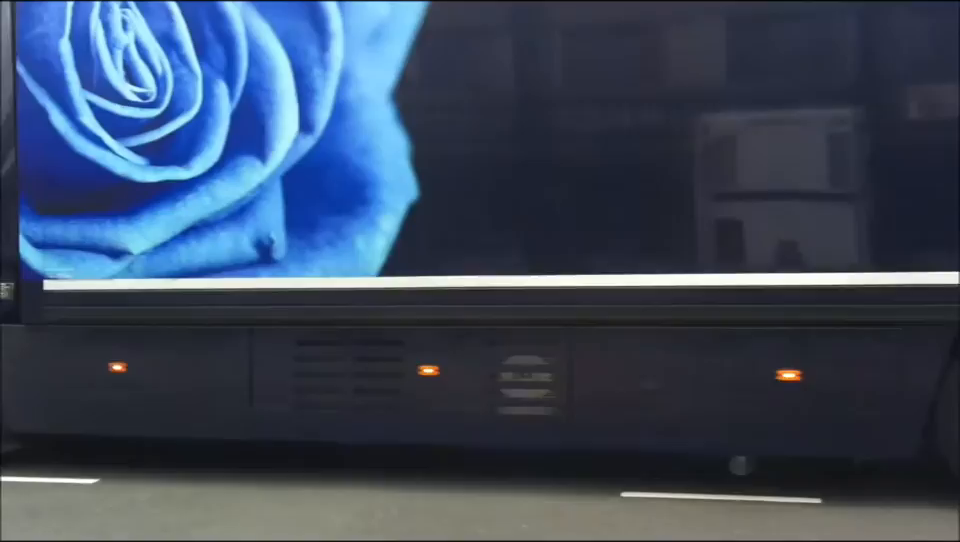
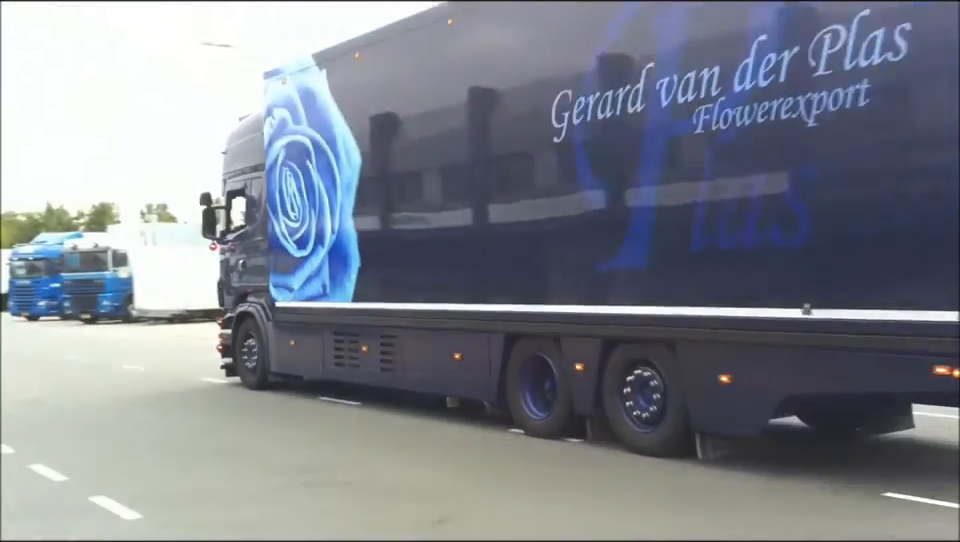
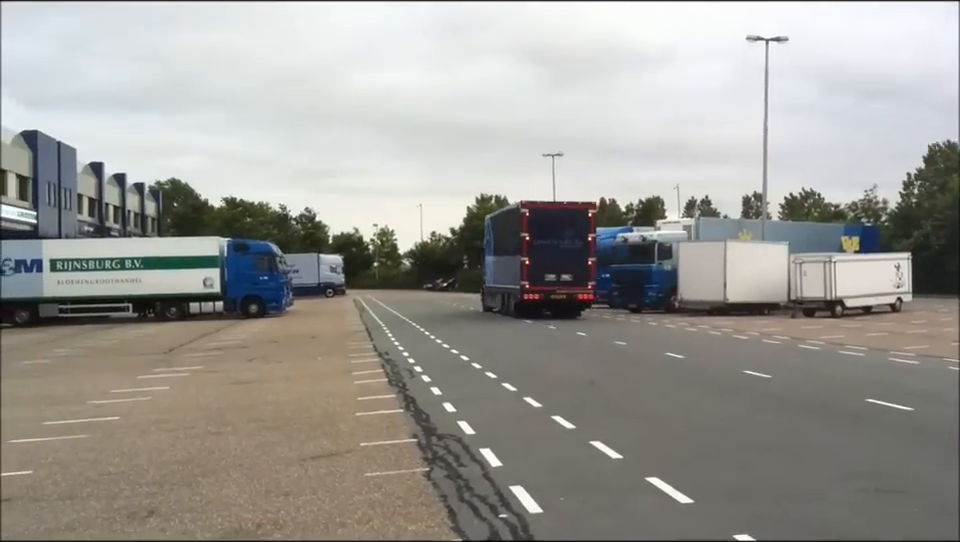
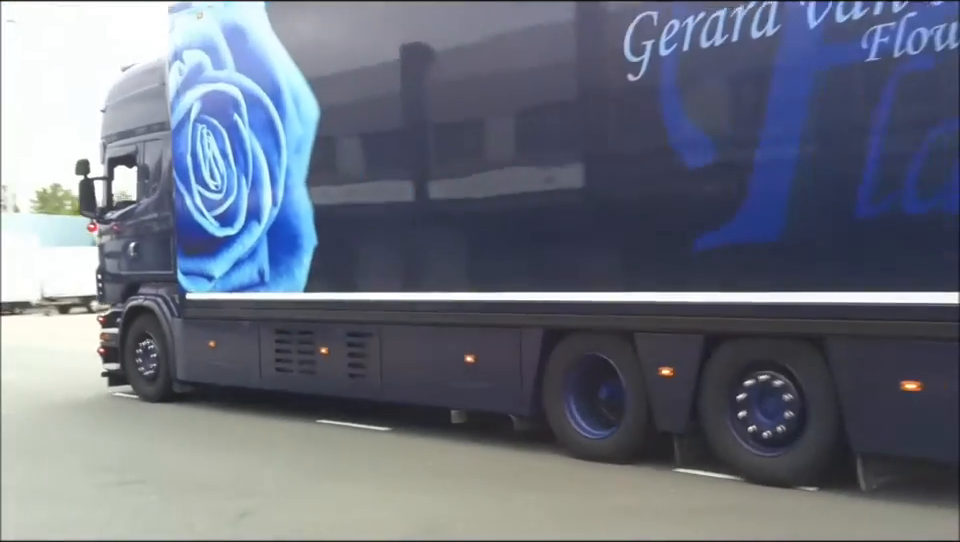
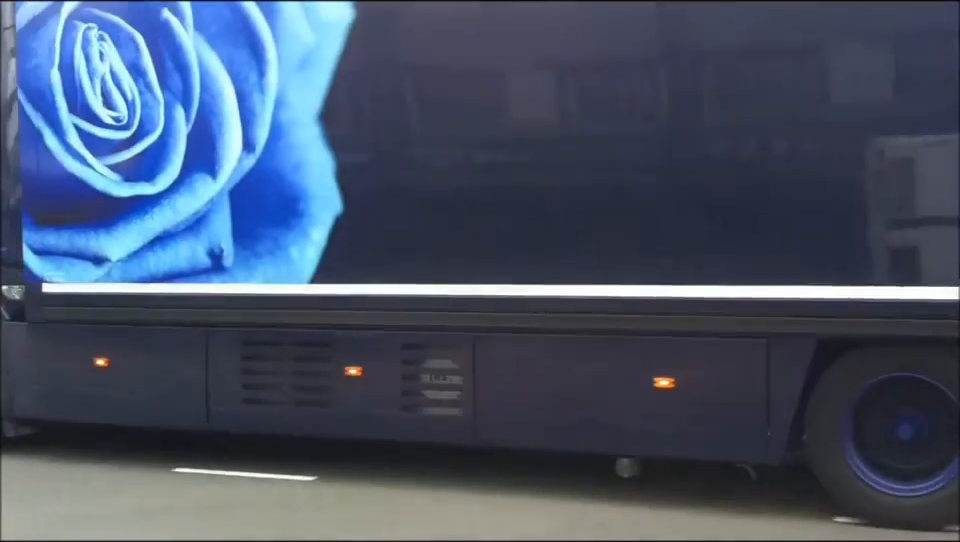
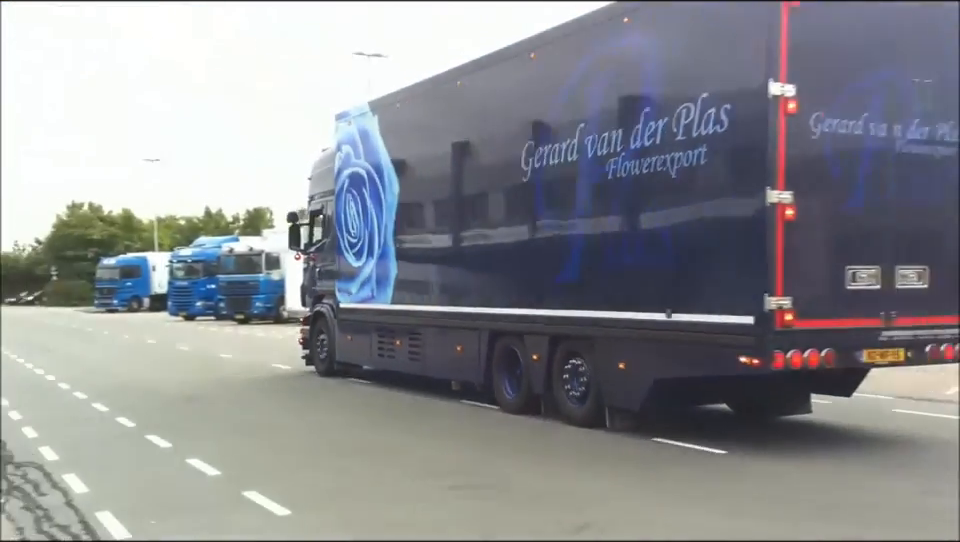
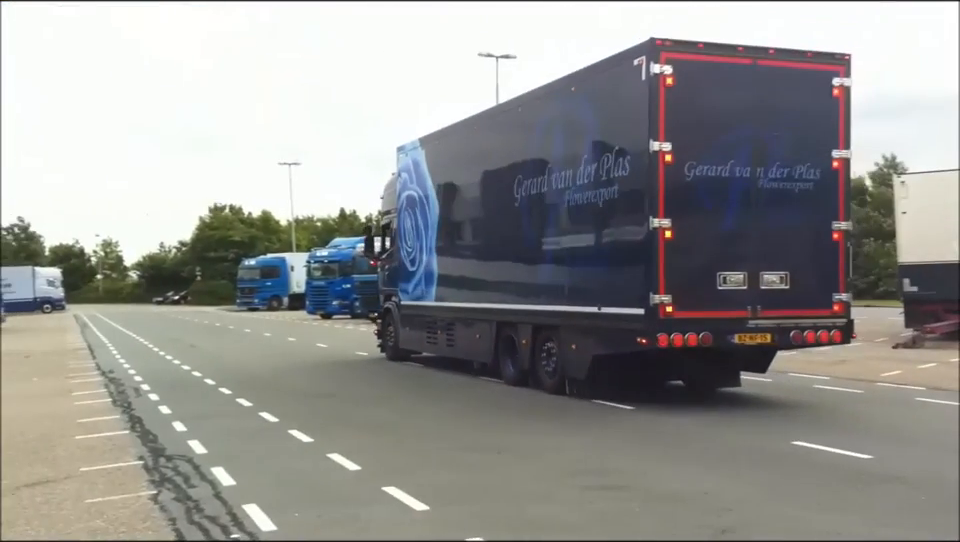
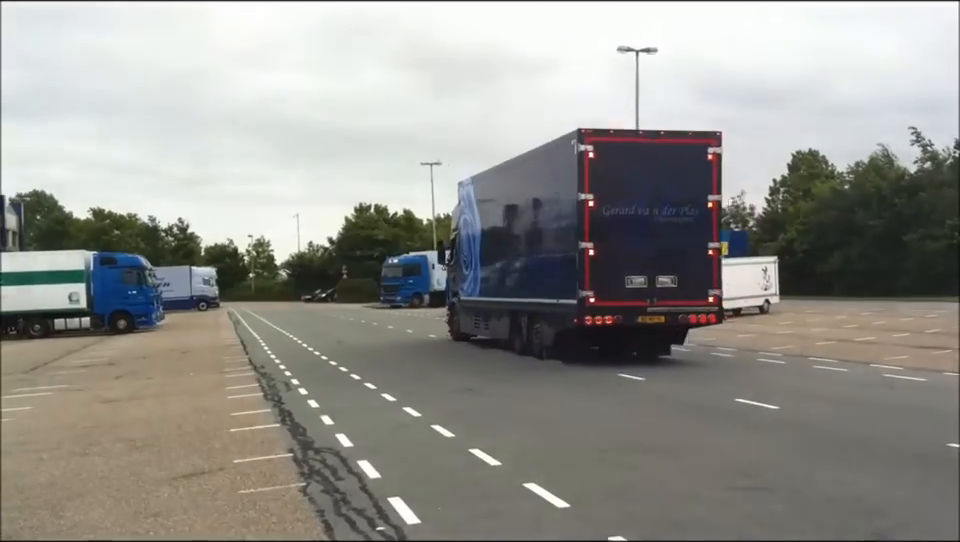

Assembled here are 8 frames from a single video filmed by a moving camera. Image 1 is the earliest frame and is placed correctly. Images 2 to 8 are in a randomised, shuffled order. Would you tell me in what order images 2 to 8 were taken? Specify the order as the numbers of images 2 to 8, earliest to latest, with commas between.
5, 4, 2, 6, 7, 8, 3
